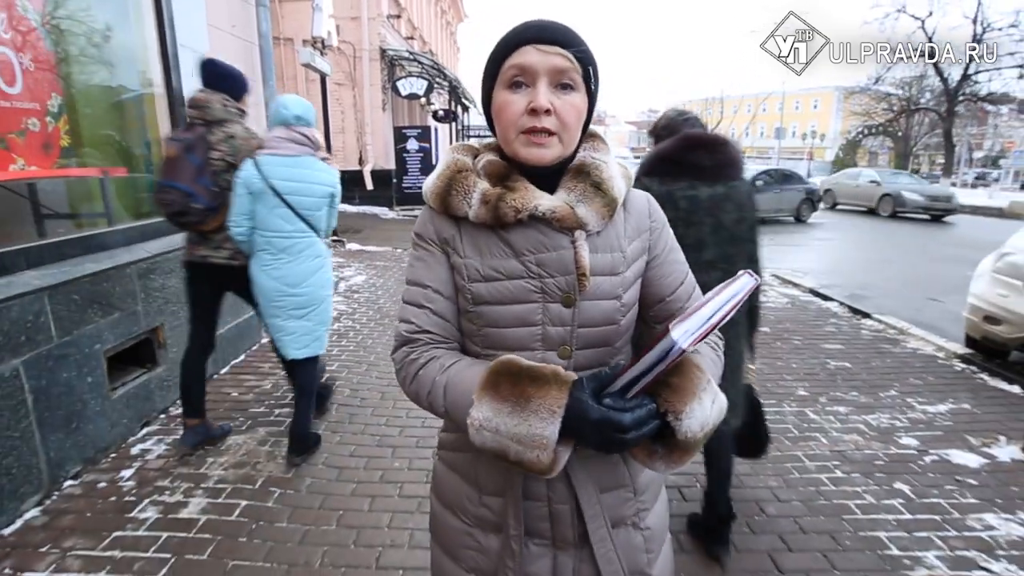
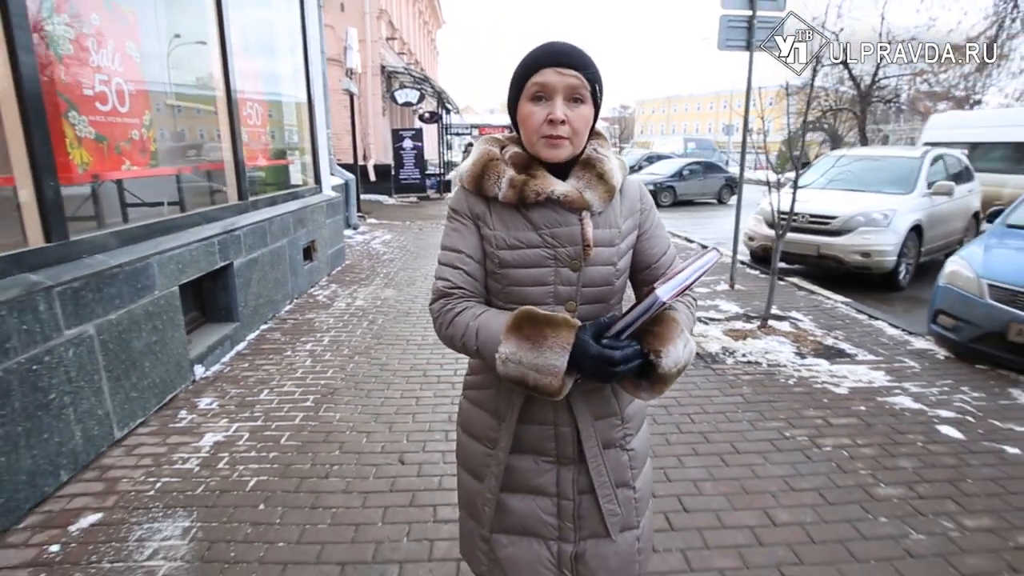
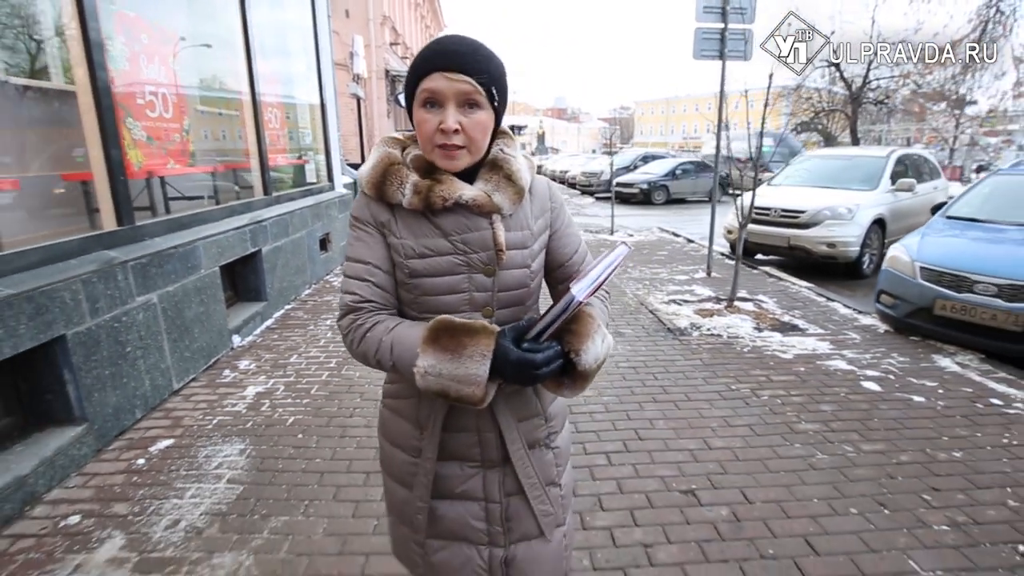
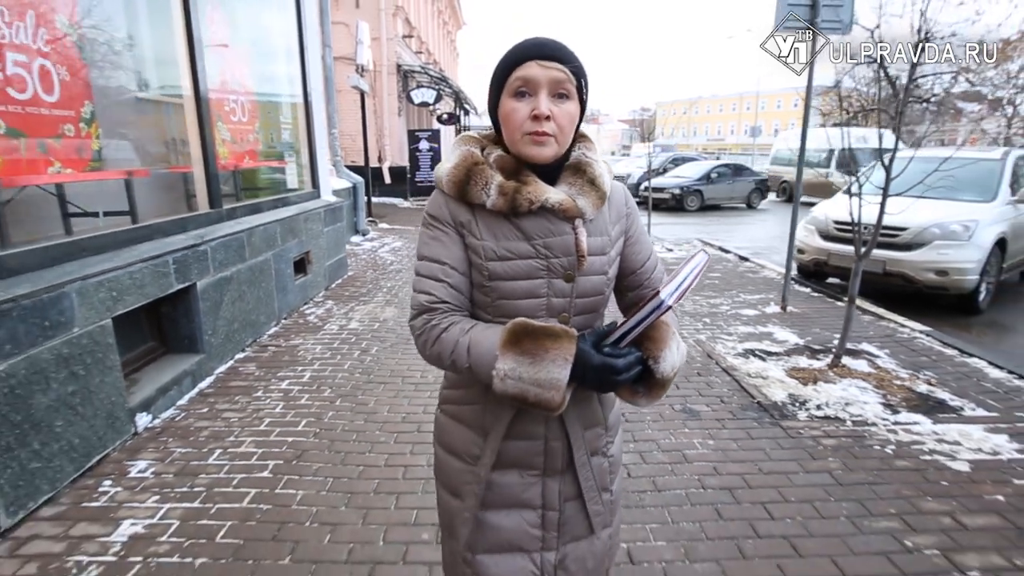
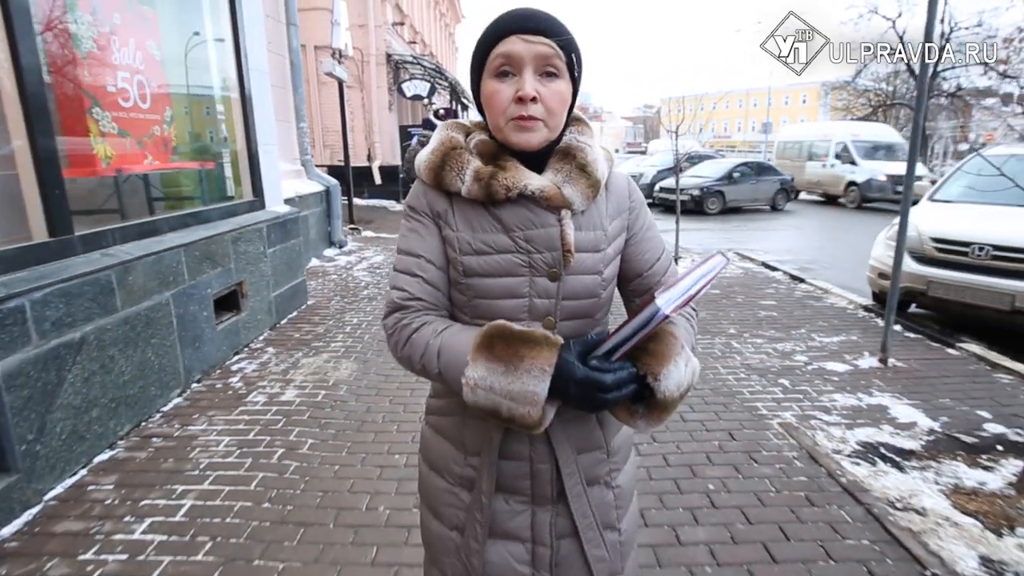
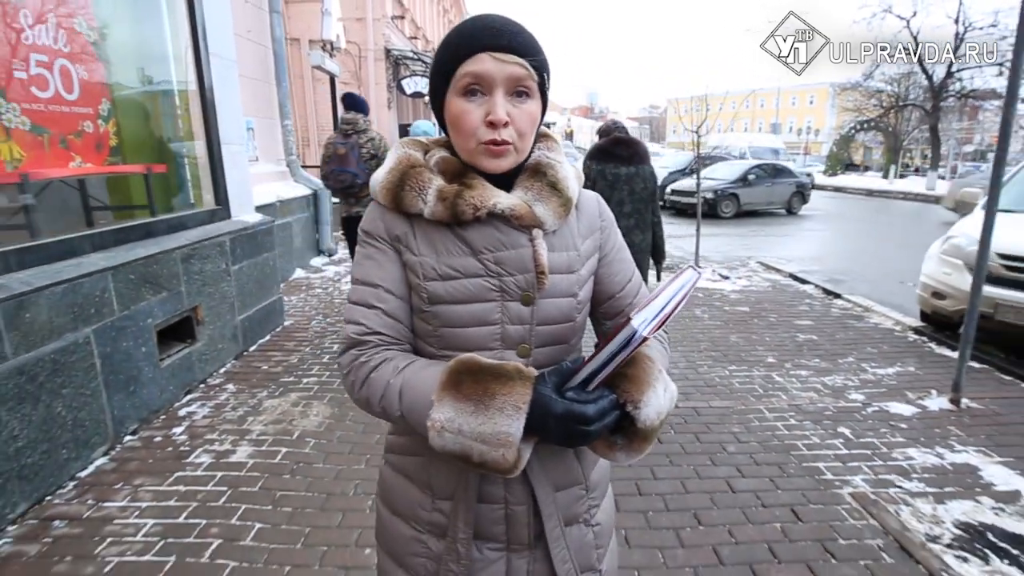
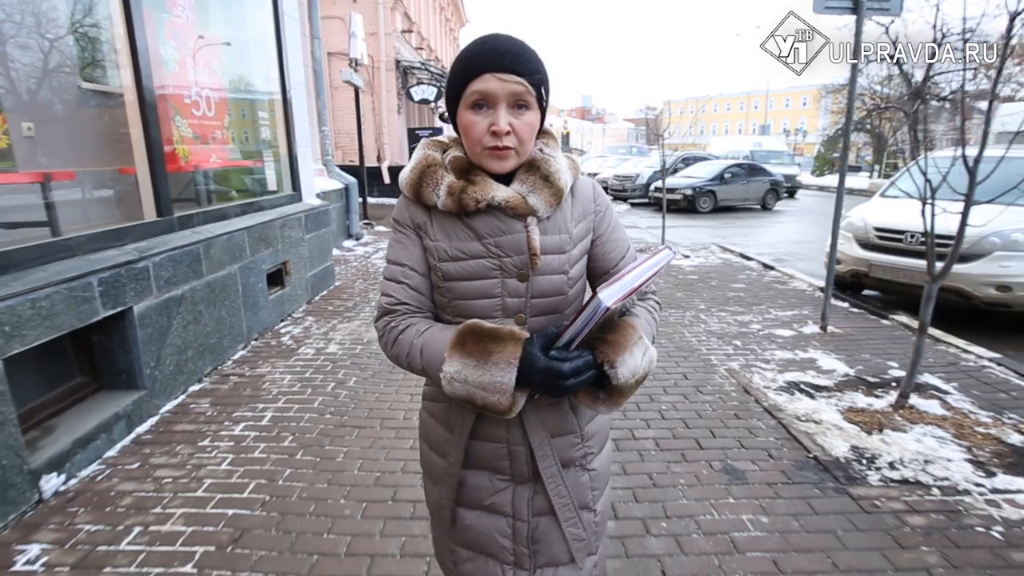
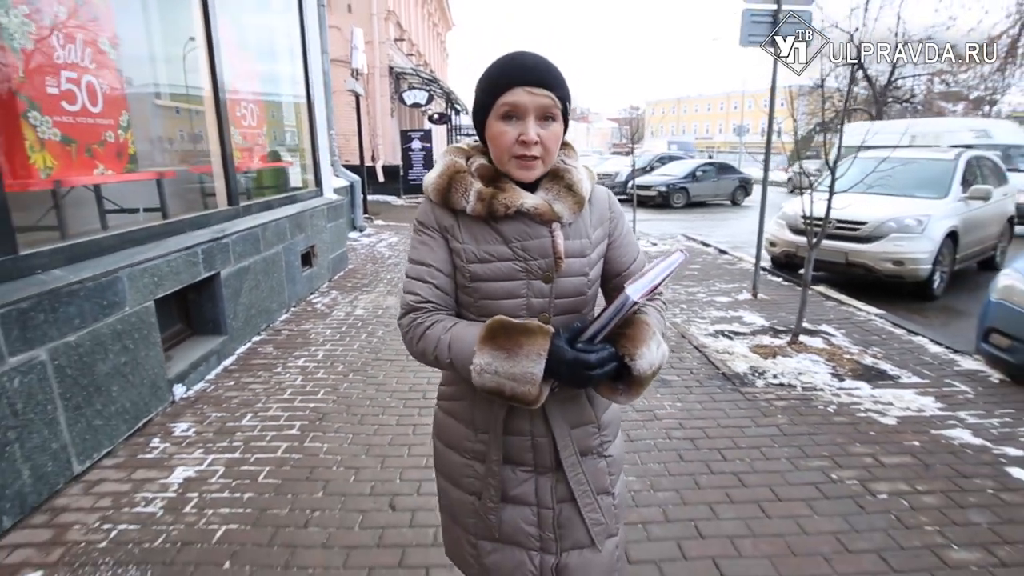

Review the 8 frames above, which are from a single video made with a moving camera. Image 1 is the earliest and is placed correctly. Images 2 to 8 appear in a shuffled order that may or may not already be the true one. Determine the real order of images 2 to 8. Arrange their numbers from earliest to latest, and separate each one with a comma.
6, 5, 7, 4, 8, 2, 3
